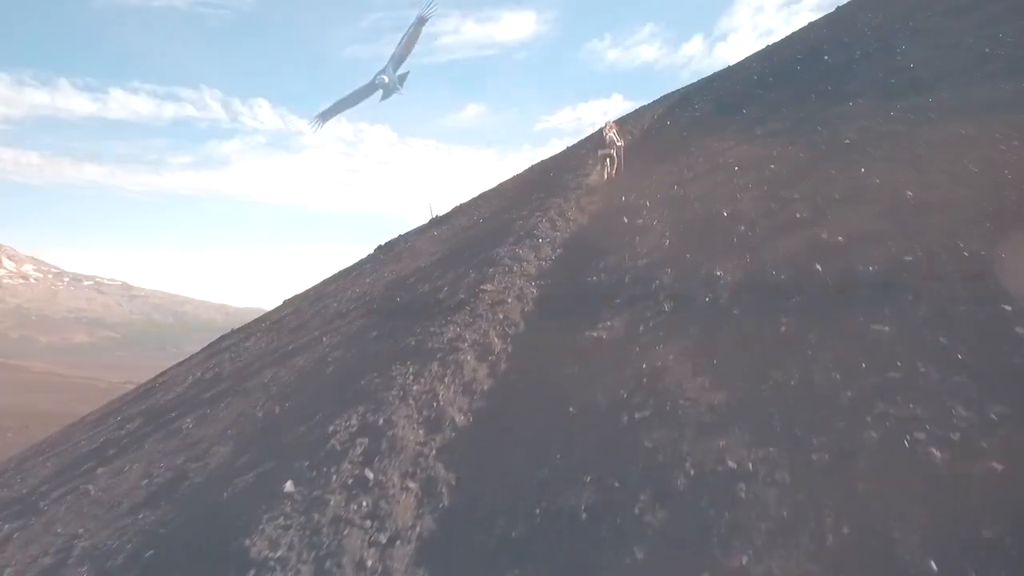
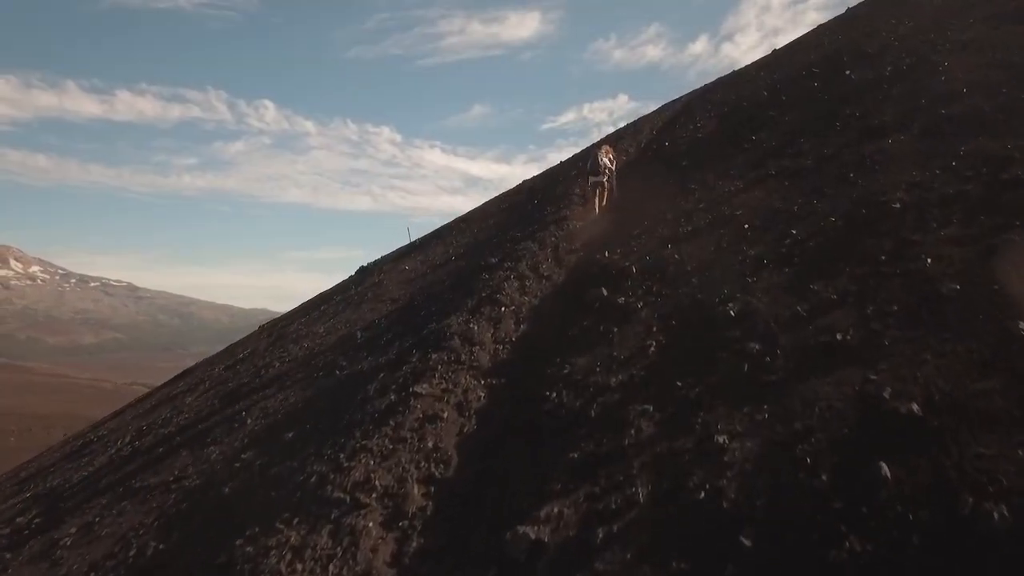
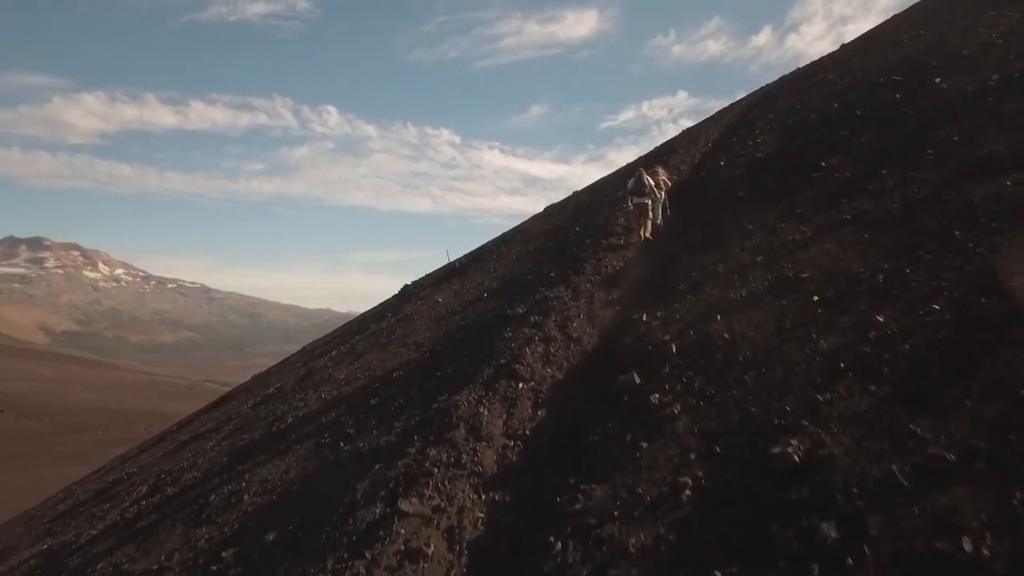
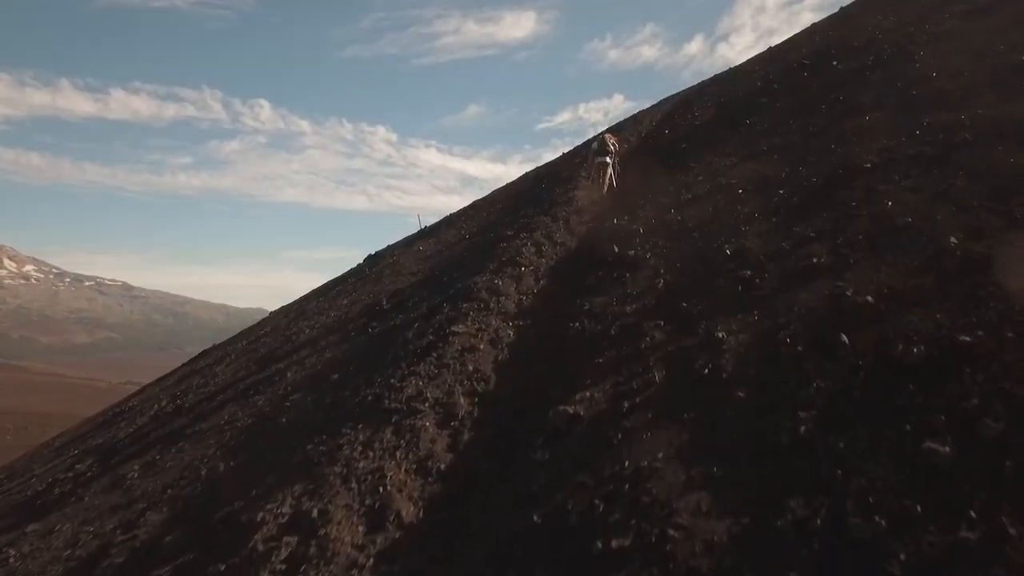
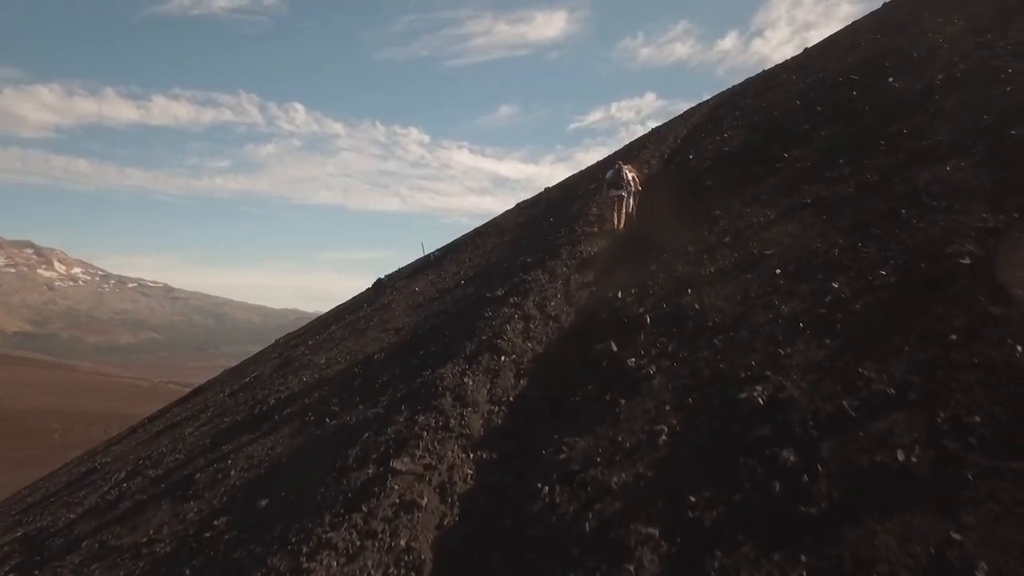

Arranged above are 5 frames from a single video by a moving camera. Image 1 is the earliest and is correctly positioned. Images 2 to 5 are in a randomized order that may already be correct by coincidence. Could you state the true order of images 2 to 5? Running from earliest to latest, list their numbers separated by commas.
4, 2, 5, 3
